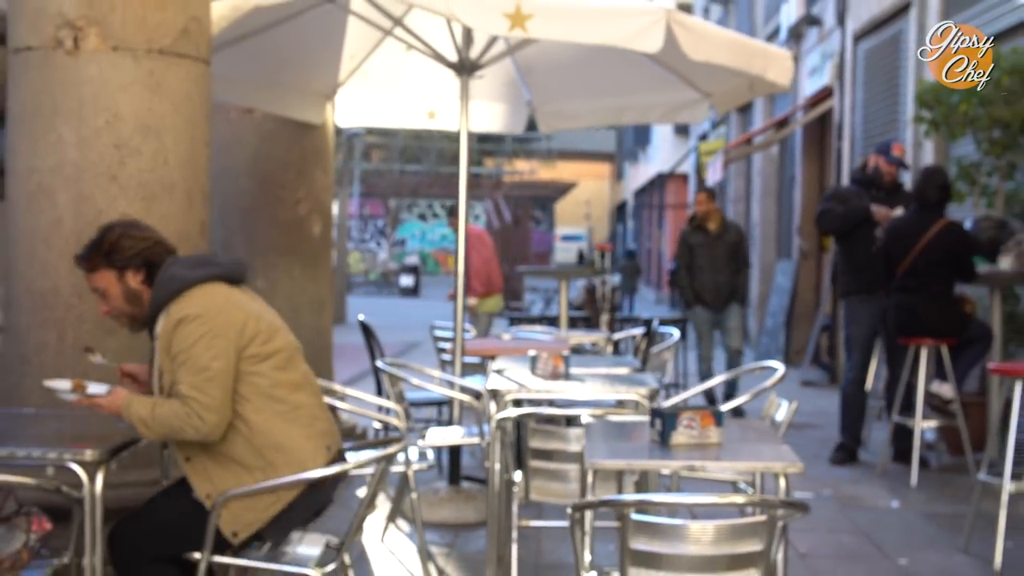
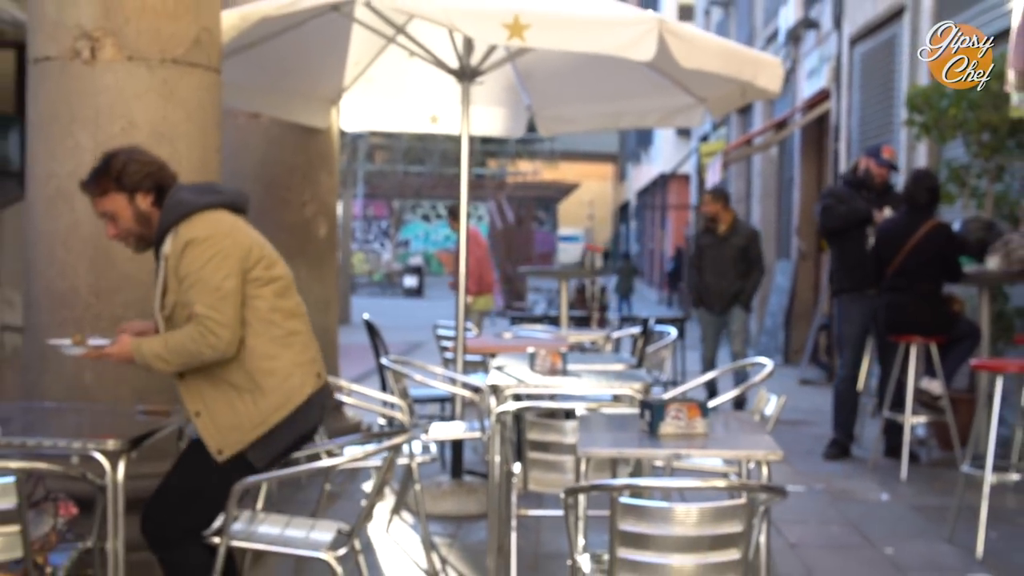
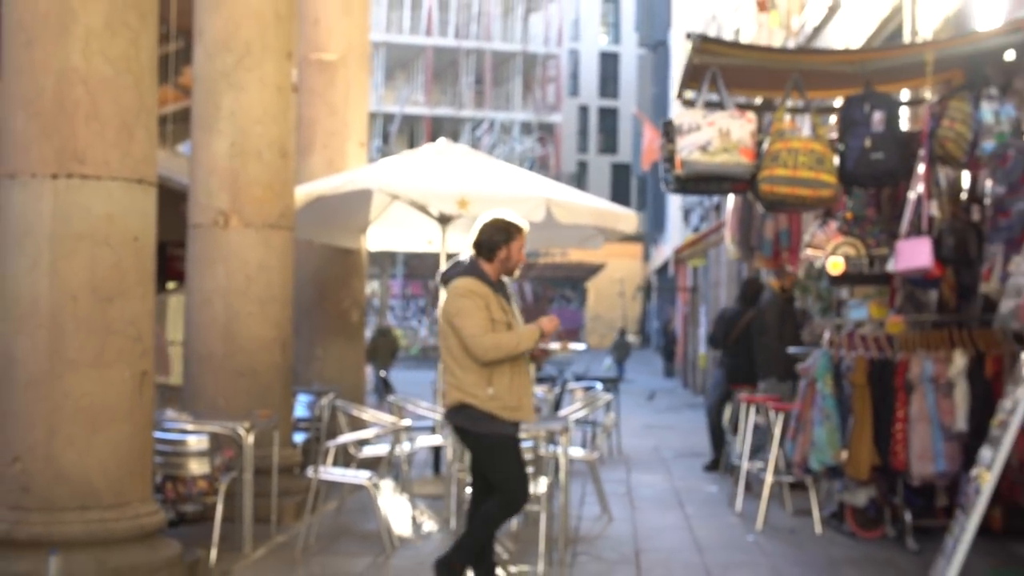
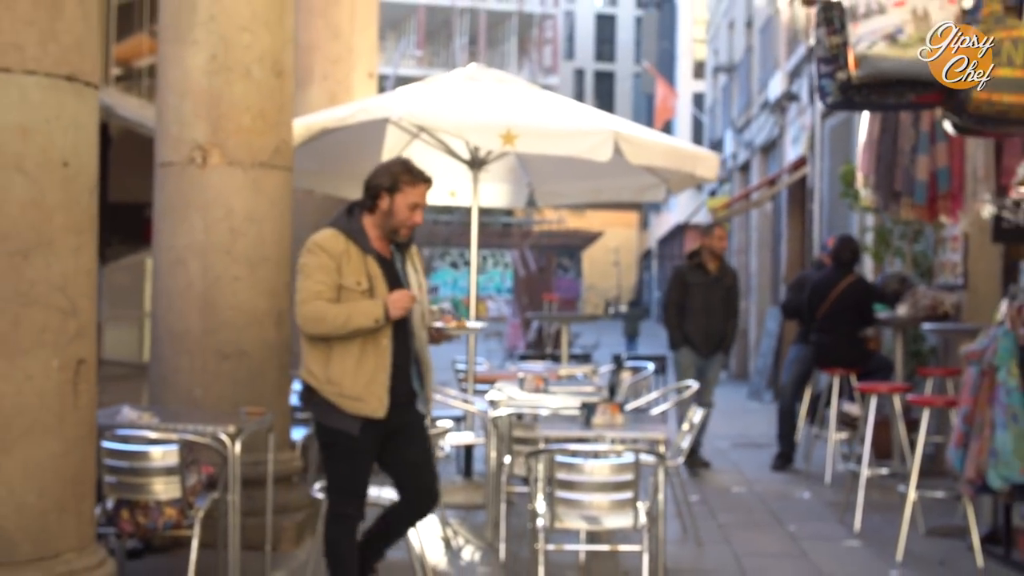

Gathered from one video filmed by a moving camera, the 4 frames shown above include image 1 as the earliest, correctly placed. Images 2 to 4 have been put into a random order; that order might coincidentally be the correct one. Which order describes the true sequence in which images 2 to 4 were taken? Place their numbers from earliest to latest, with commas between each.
2, 4, 3
